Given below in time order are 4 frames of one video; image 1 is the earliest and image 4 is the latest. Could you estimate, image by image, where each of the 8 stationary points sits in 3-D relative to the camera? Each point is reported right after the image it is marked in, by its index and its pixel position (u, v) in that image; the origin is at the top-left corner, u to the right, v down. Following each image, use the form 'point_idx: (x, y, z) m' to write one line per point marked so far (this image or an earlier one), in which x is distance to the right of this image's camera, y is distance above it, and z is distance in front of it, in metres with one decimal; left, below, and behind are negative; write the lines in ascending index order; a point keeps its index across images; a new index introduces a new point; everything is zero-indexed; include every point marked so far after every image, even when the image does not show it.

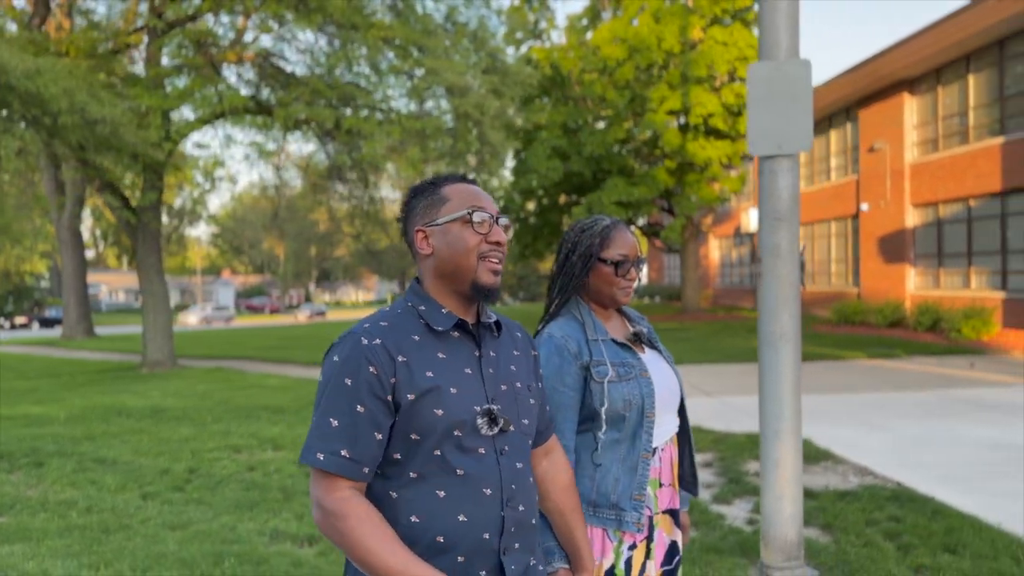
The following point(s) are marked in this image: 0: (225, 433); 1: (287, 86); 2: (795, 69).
0: (-3.1, -1.6, +9.0) m
1: (-4.0, +3.6, +14.8) m
2: (+1.5, +1.2, +4.5) m
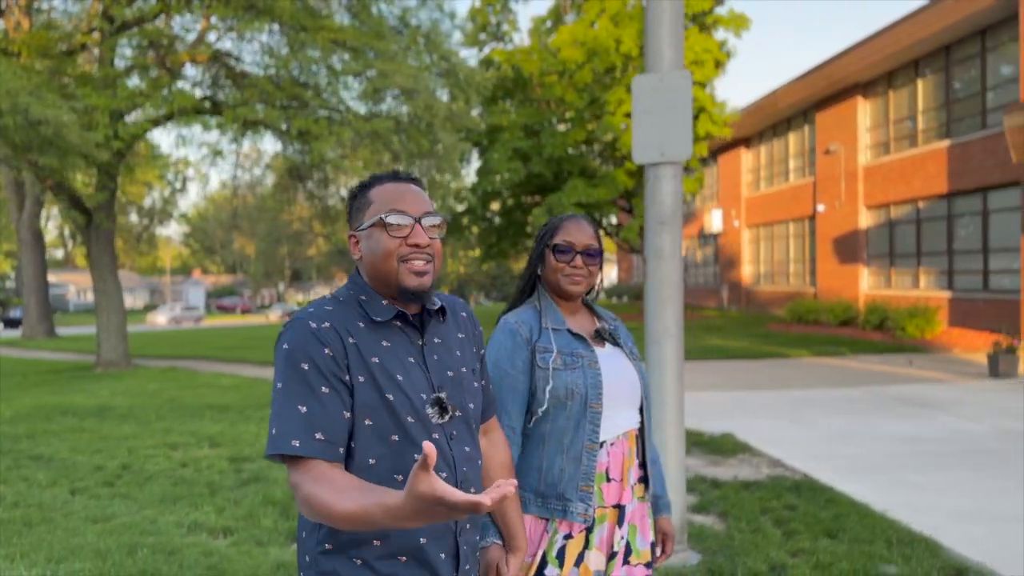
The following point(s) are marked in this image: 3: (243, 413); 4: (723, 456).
0: (-3.8, -1.6, +9.1) m
1: (-4.9, +3.6, +14.9) m
2: (+0.9, +1.2, +4.7) m
3: (-3.4, -1.6, +10.5) m
4: (+1.9, -1.5, +7.7) m
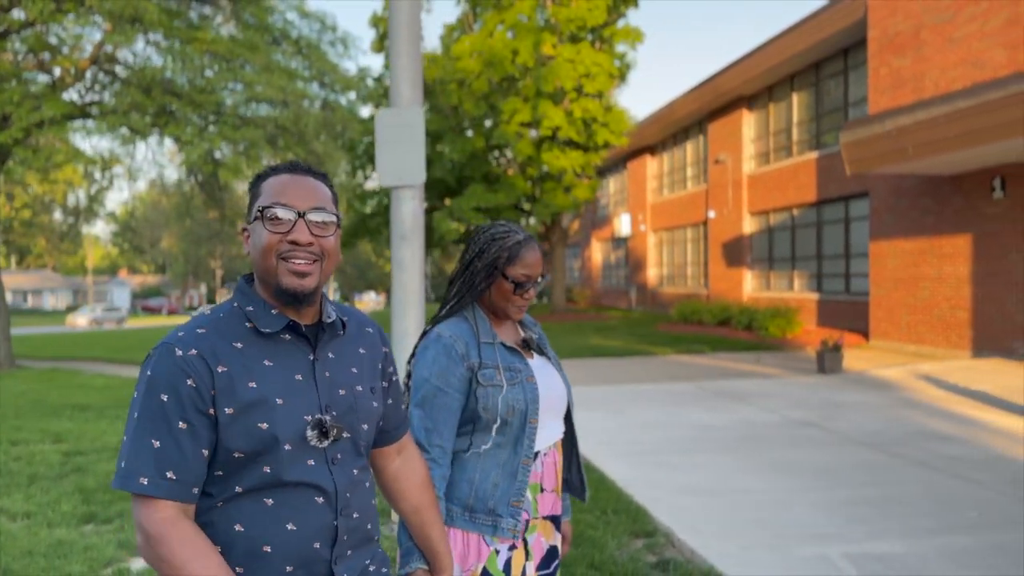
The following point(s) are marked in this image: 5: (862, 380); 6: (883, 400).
0: (-5.6, -1.6, +9.6) m
1: (-7.1, +3.6, +15.3) m
2: (-0.7, +1.1, +5.5) m
3: (-5.3, -1.6, +11.0) m
4: (+0.1, -1.6, +8.5) m
5: (+5.2, -1.4, +12.6) m
6: (+4.8, -1.4, +10.8) m
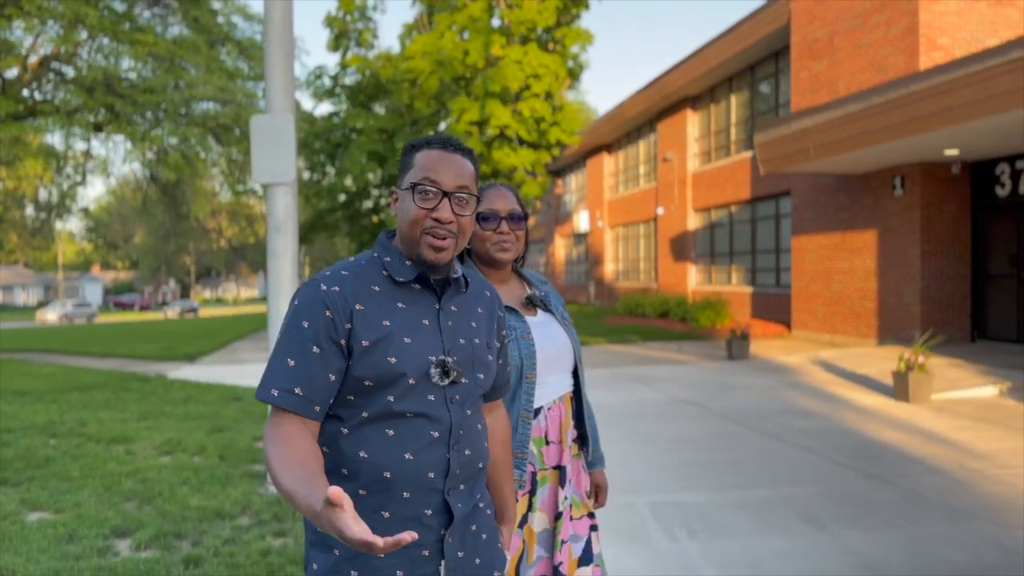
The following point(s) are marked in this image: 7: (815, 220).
0: (-6.7, -1.5, +10.2) m
1: (-8.4, +3.7, +15.8) m
2: (-1.7, +1.2, +6.2) m
3: (-6.5, -1.5, +11.6) m
4: (-1.0, -1.5, +9.2) m
5: (+4.0, -1.2, +13.4) m
6: (+3.6, -1.3, +11.6) m
7: (+6.2, +1.4, +17.3) m
